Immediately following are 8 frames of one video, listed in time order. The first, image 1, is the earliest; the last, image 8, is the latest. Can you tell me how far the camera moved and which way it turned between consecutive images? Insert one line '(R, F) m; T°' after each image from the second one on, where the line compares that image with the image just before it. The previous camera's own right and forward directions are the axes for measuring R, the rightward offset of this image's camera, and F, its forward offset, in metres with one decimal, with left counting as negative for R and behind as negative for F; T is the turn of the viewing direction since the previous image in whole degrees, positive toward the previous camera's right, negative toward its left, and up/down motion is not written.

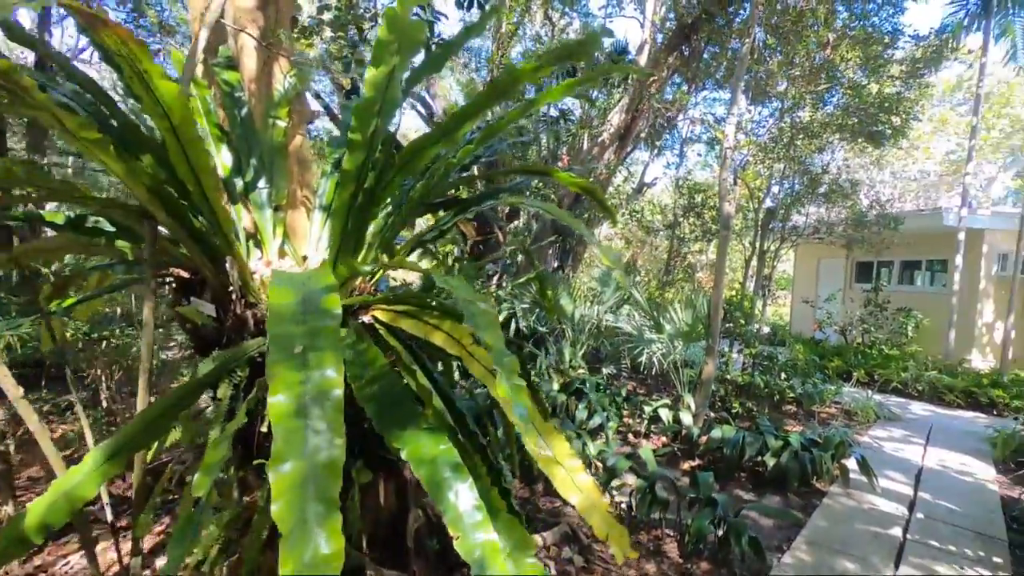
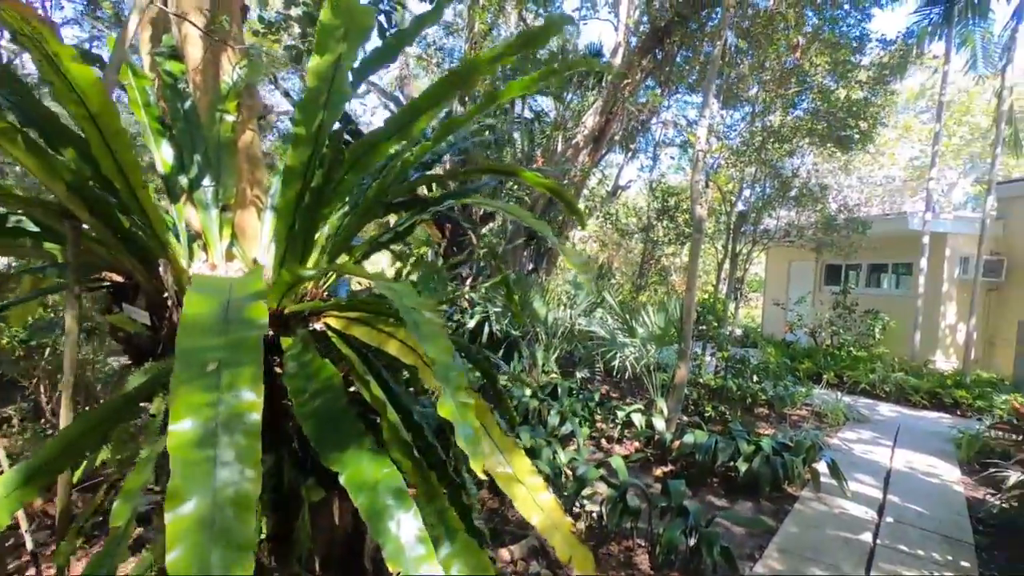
(+0.1, +0.1) m; +2°
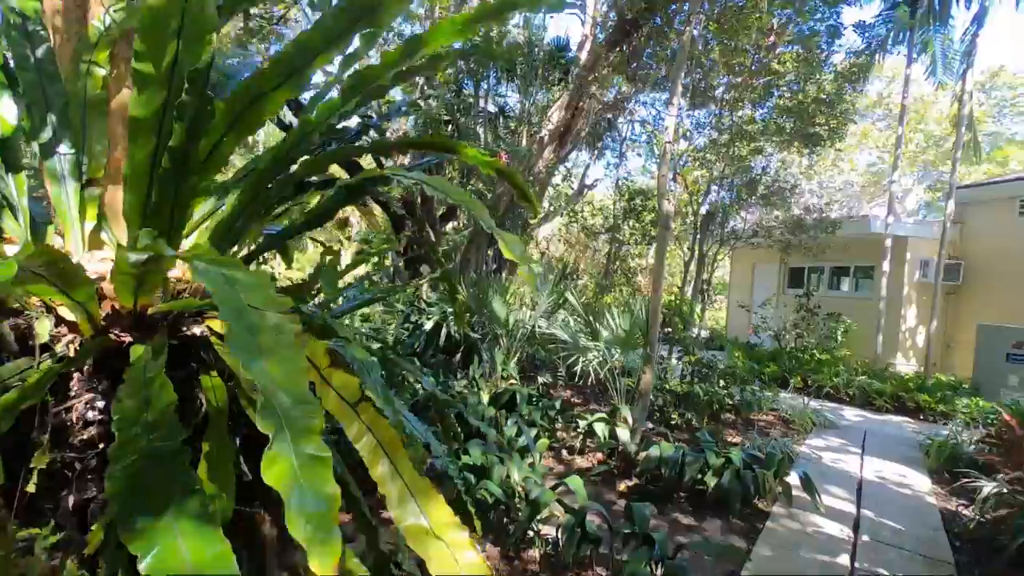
(+0.1, +0.3) m; +3°
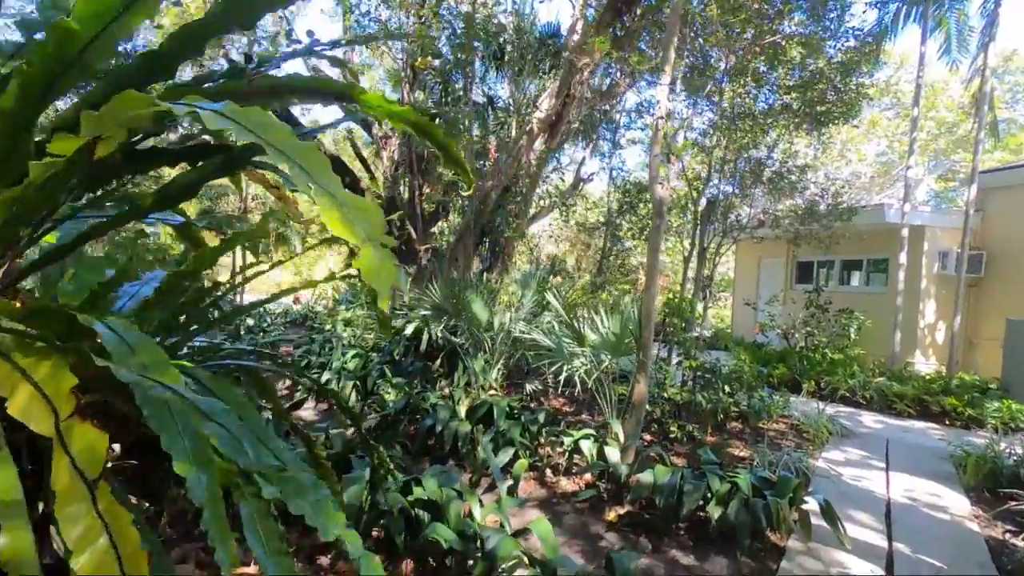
(+0.2, +0.5) m; -1°
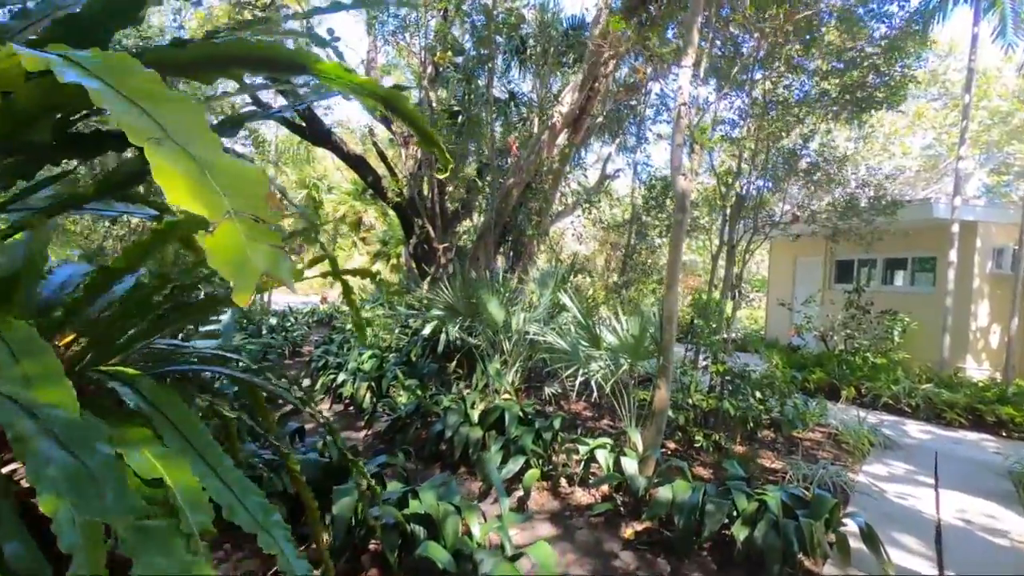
(+0.1, +0.2) m; -3°
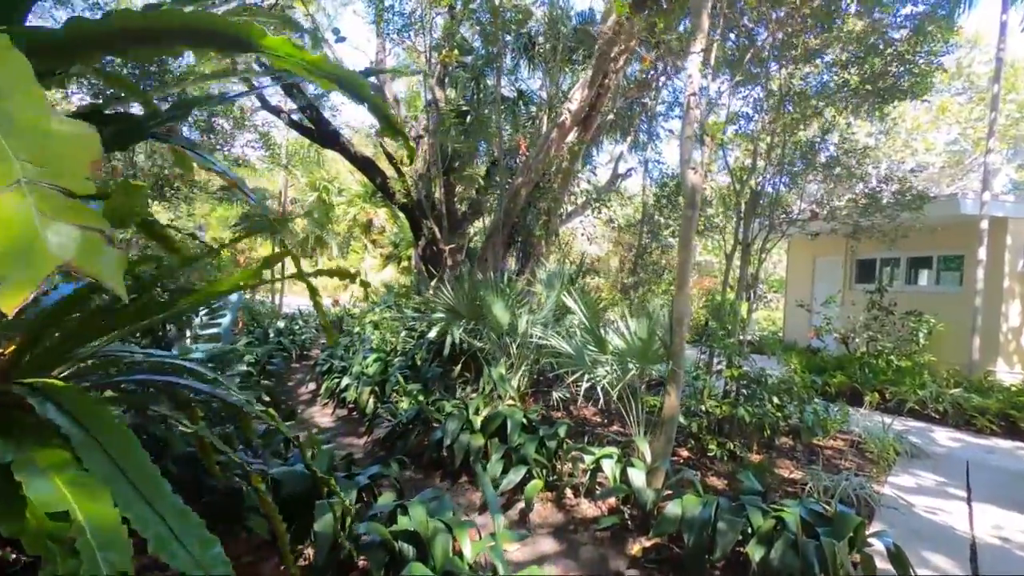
(+0.1, +0.1) m; -2°
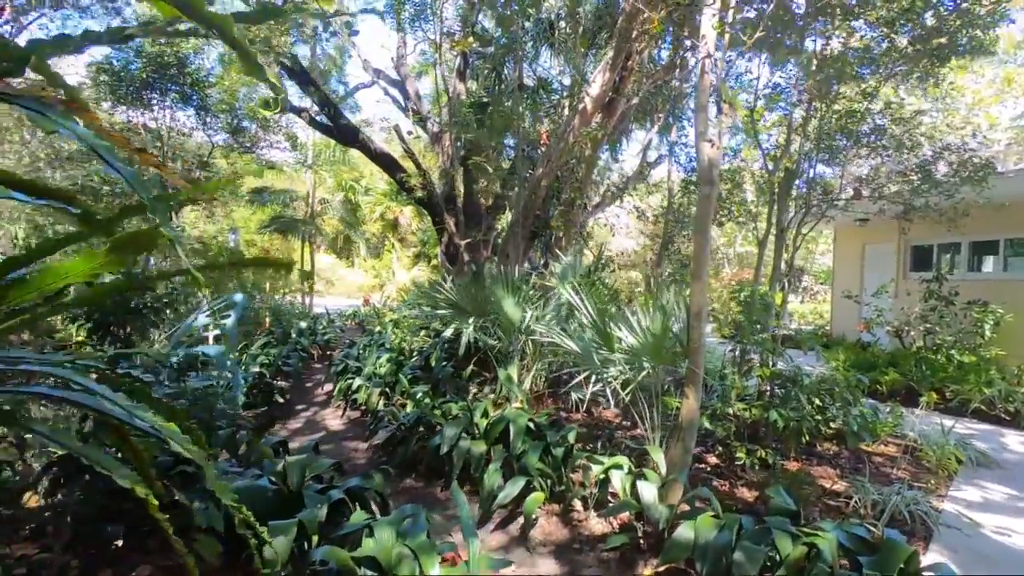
(+0.2, +0.3) m; -4°
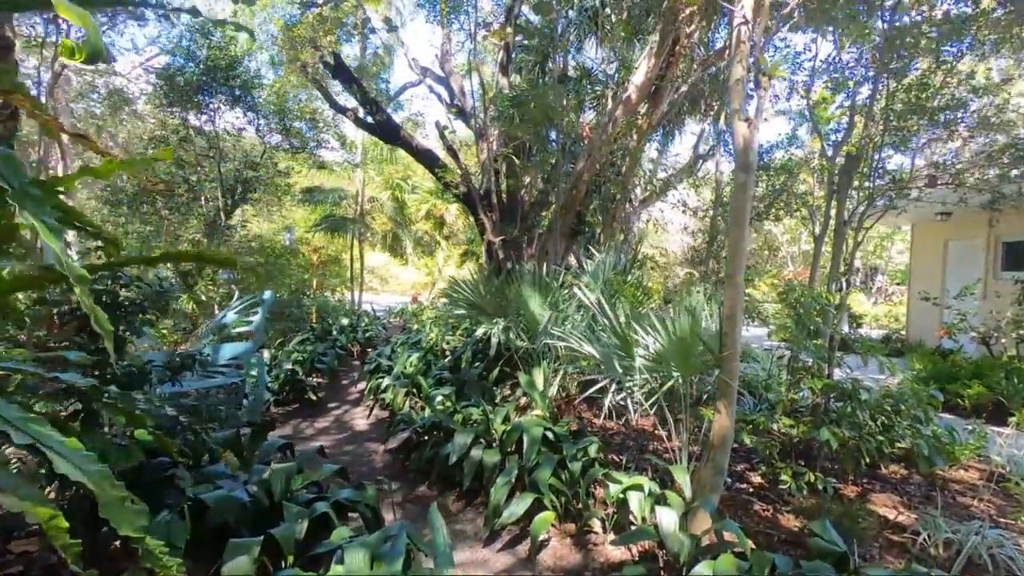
(+0.2, +0.2) m; -6°
